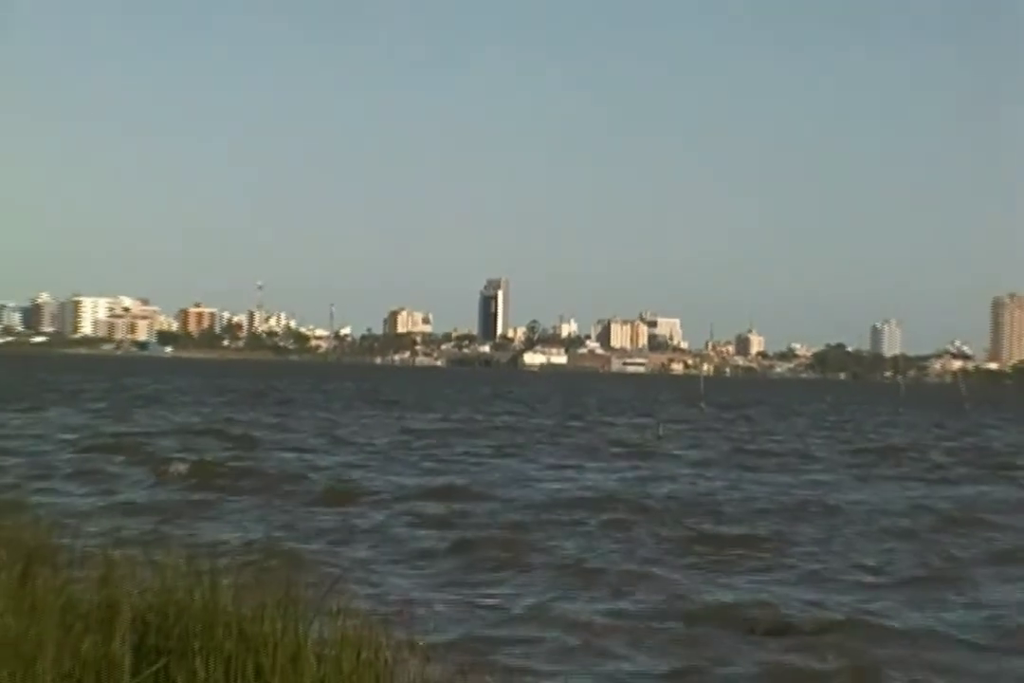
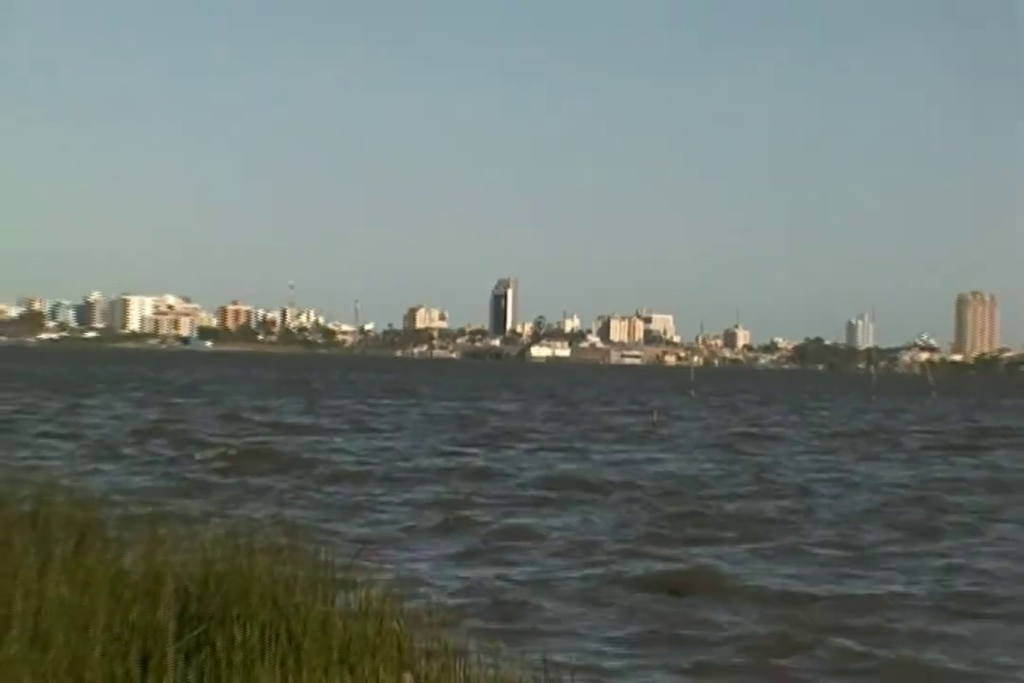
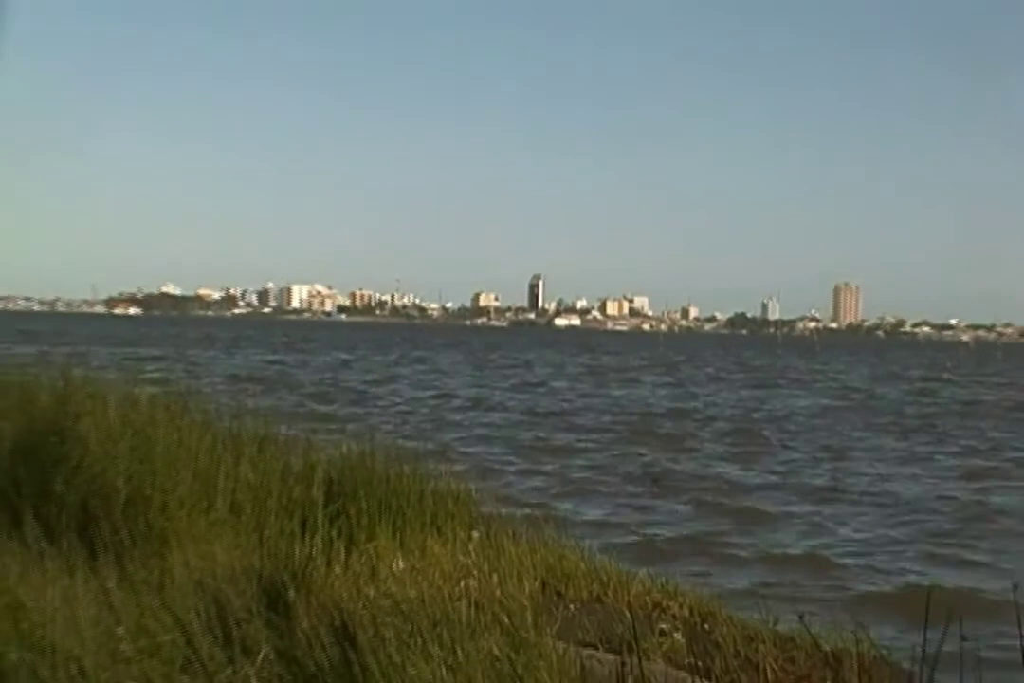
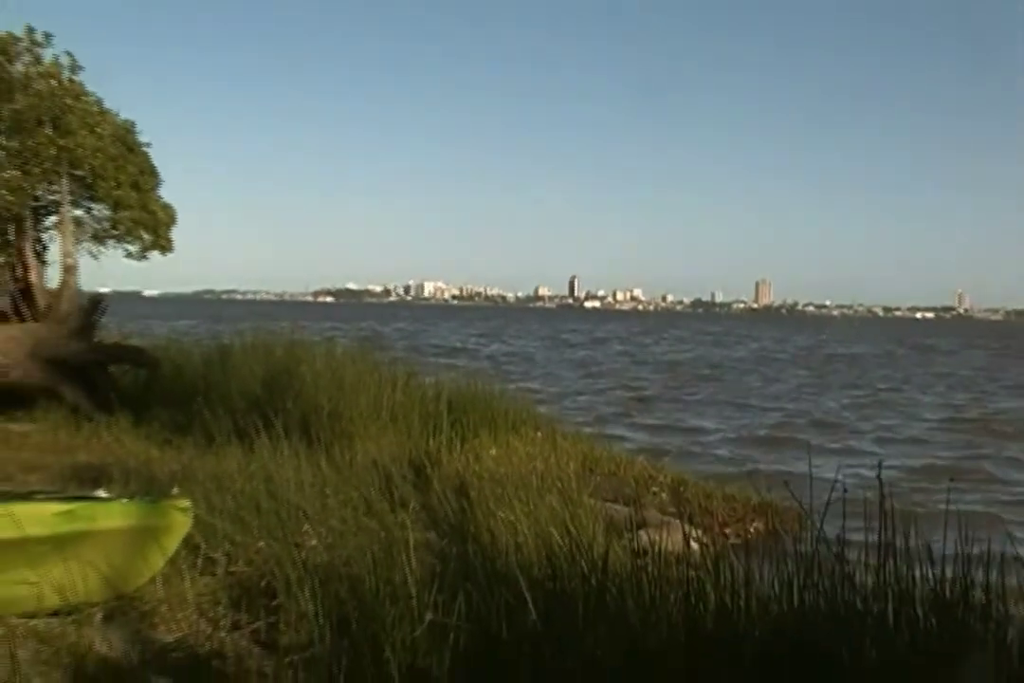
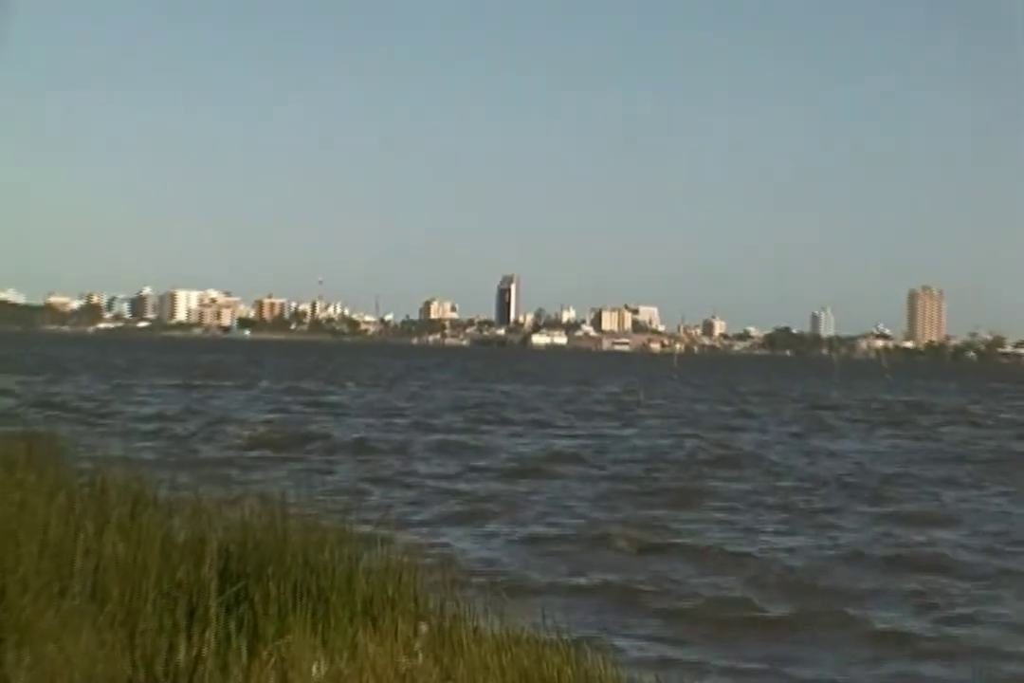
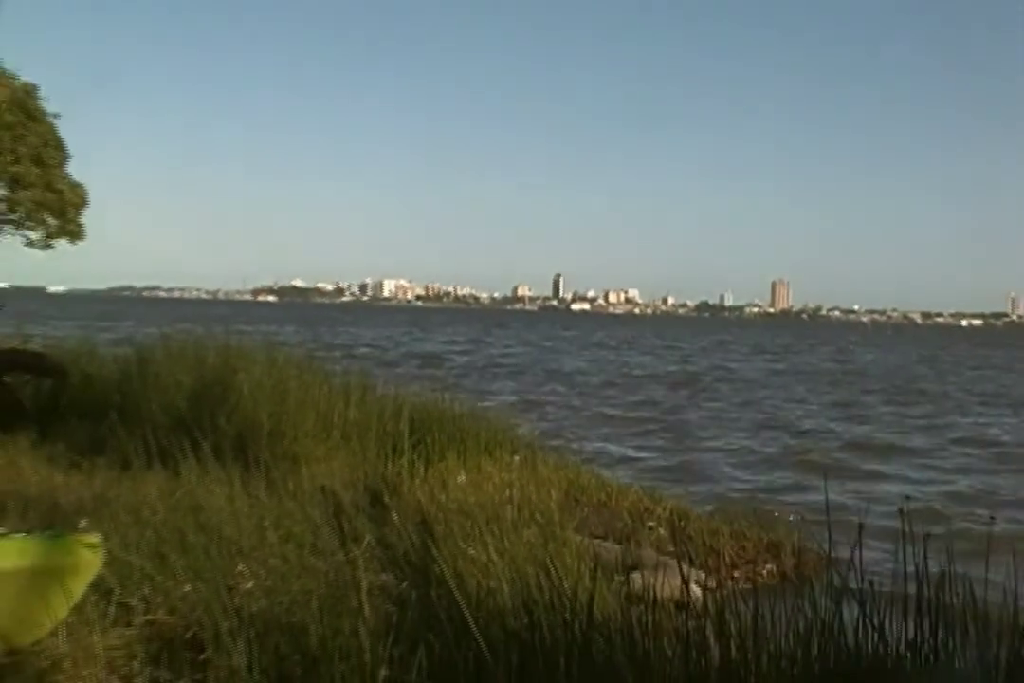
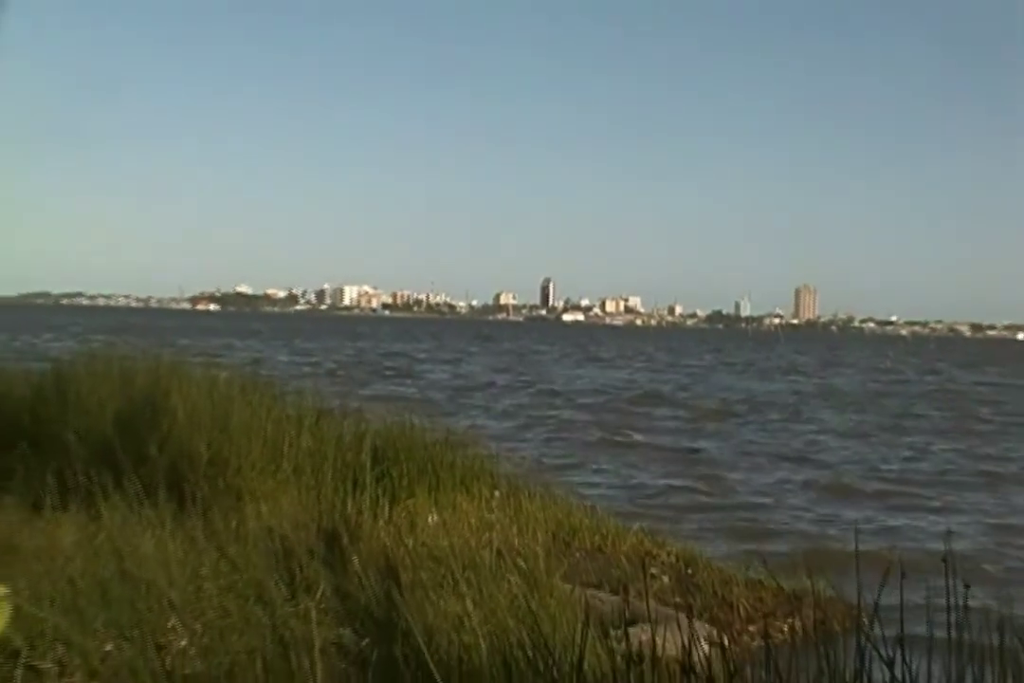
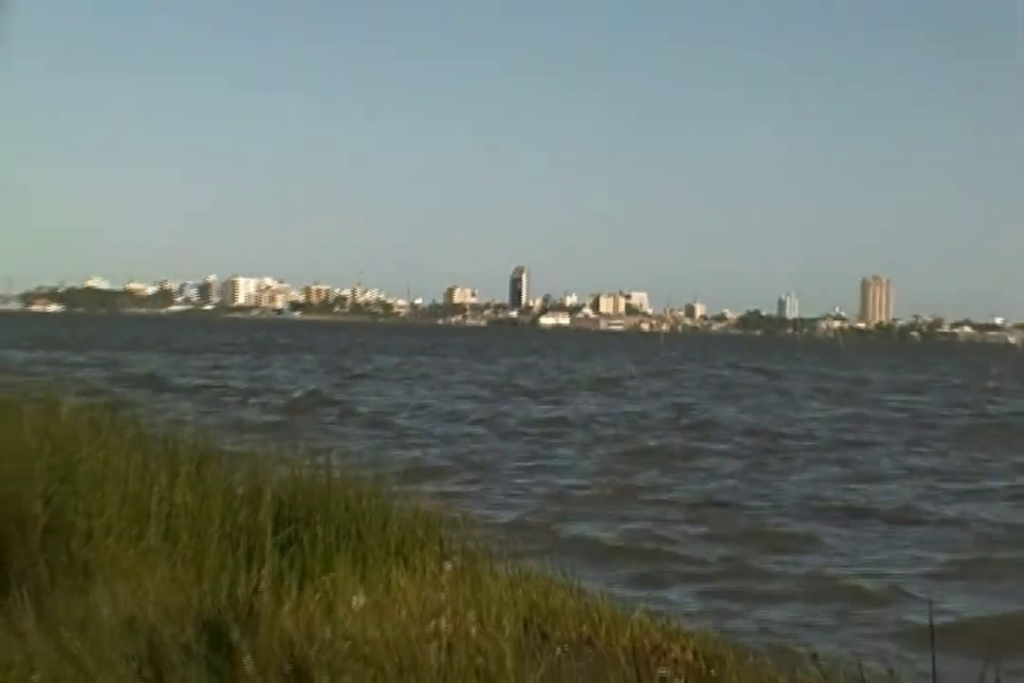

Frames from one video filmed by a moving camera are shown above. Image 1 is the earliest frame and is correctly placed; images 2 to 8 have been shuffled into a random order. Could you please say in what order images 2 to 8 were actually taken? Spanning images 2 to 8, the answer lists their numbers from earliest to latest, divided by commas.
2, 5, 8, 3, 7, 6, 4
